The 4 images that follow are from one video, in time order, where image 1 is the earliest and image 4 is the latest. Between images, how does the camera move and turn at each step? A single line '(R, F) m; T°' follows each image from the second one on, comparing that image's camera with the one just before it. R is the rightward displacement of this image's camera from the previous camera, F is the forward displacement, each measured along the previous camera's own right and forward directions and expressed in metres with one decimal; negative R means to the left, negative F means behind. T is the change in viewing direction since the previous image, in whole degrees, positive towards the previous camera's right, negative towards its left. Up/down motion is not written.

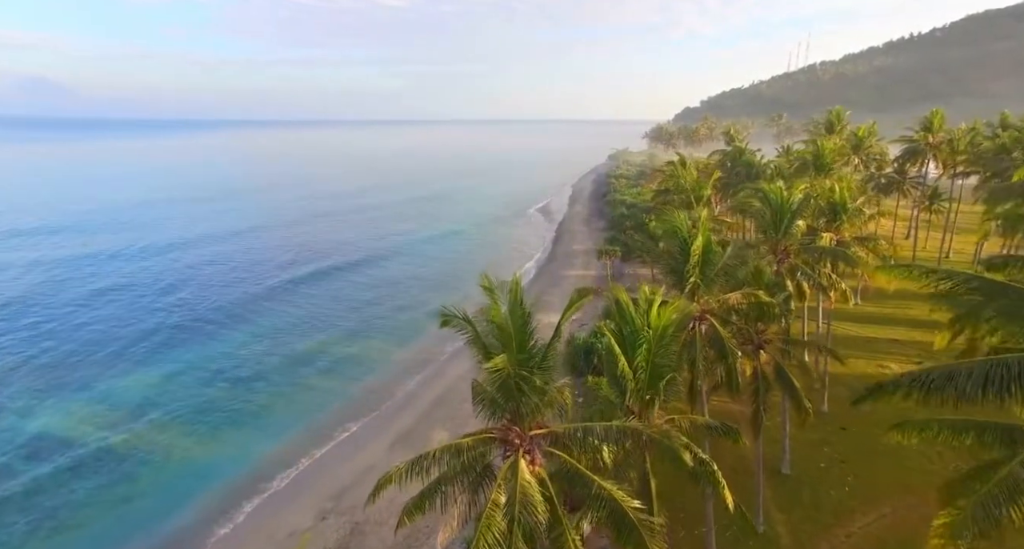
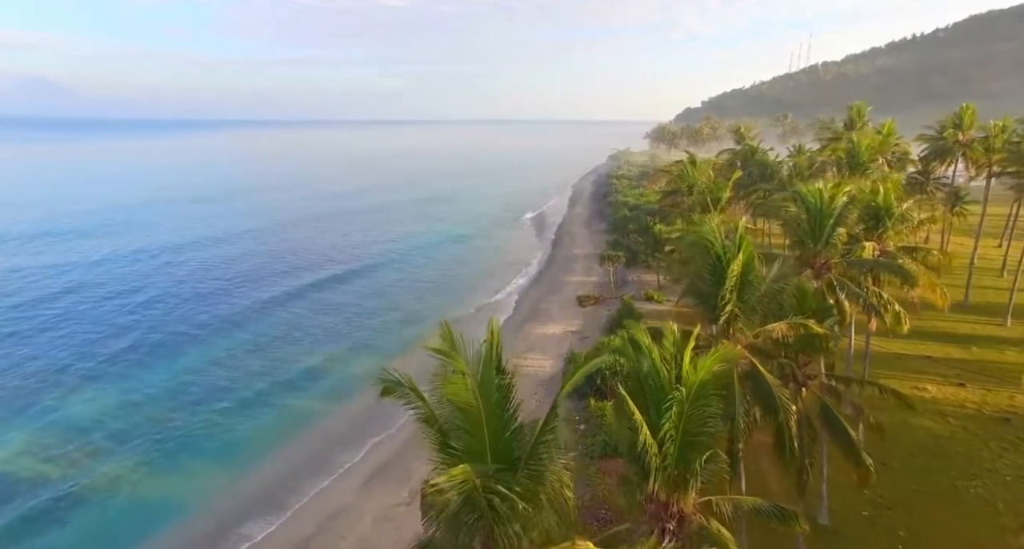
(+0.3, +3.0) m; 0°
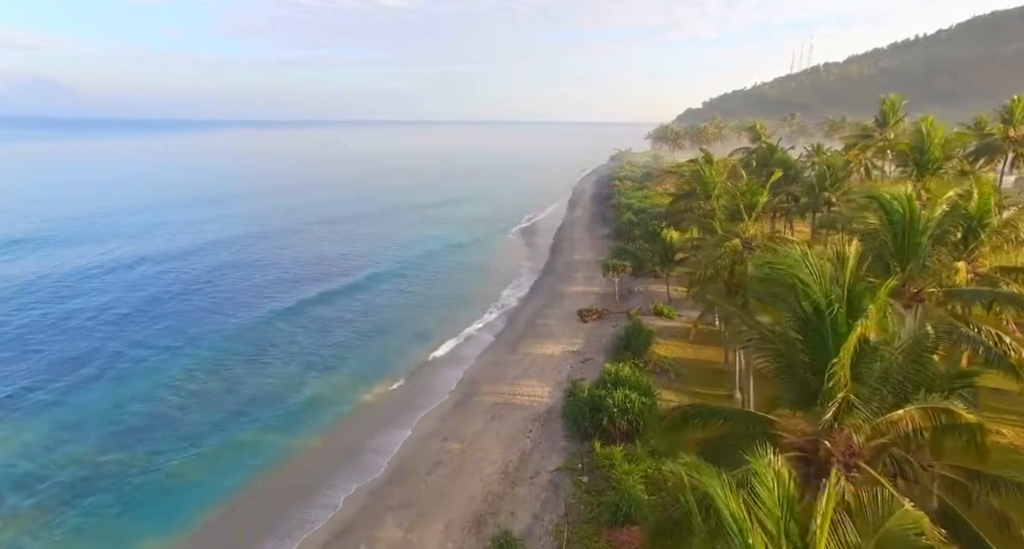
(+0.4, +4.2) m; 0°
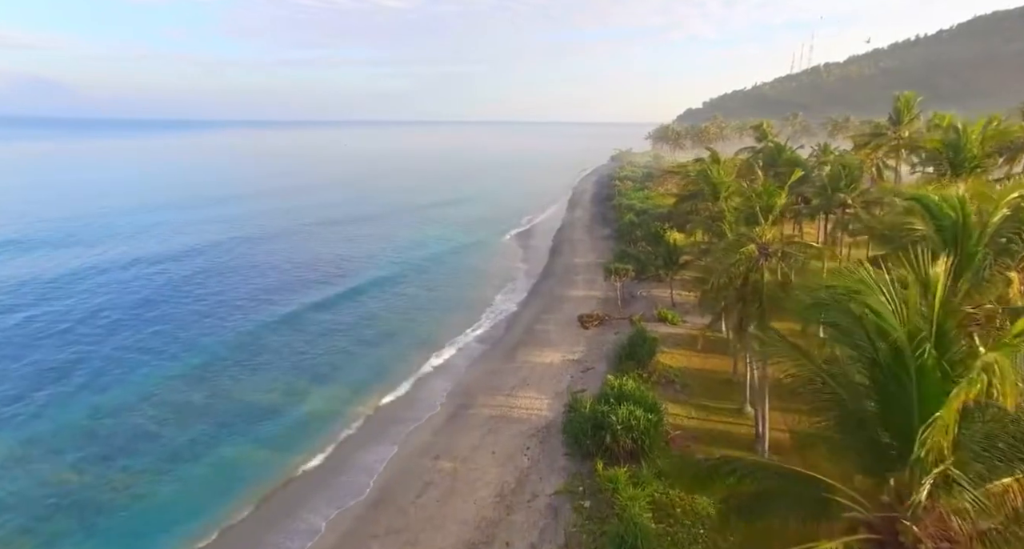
(+0.1, +1.6) m; 0°
